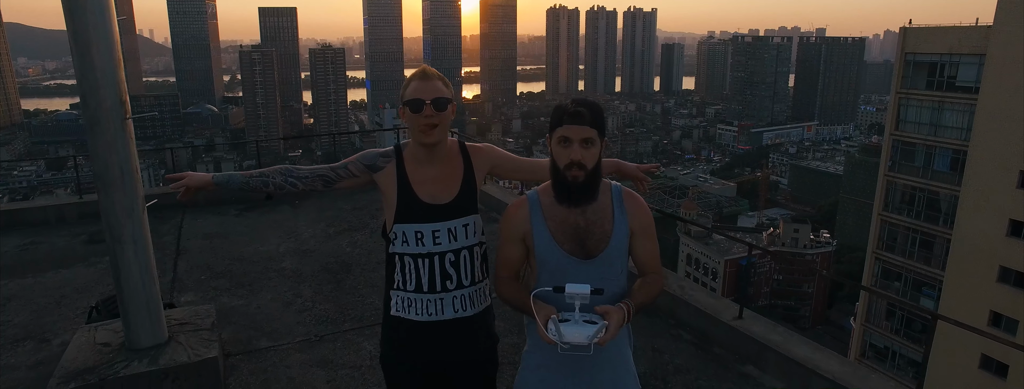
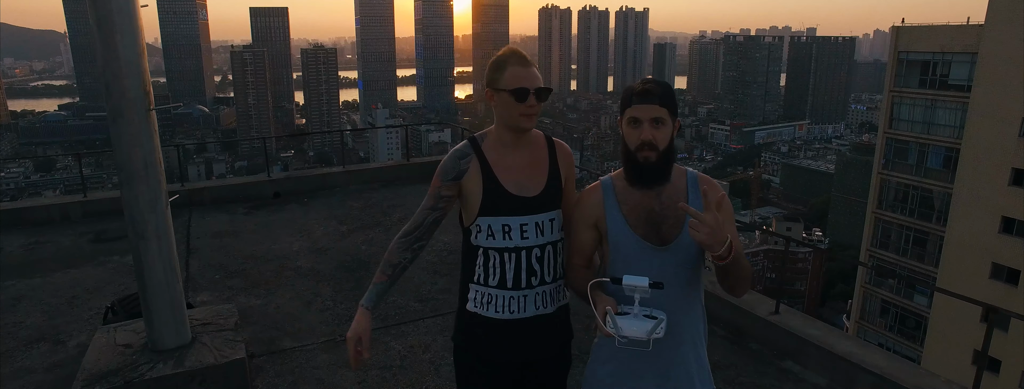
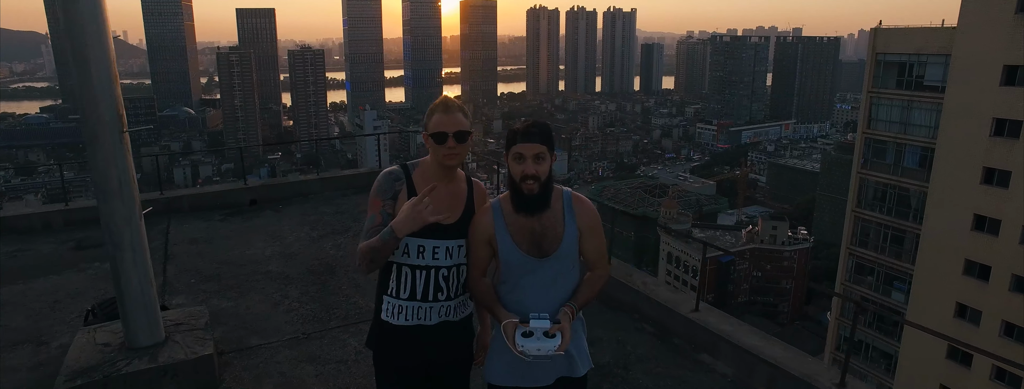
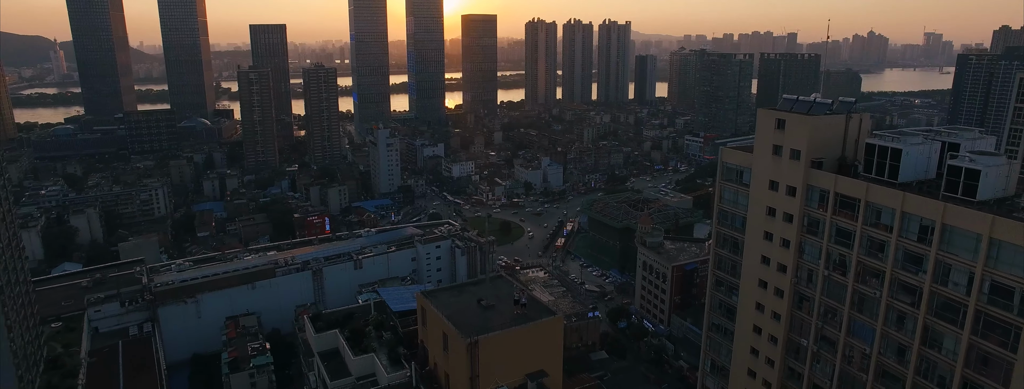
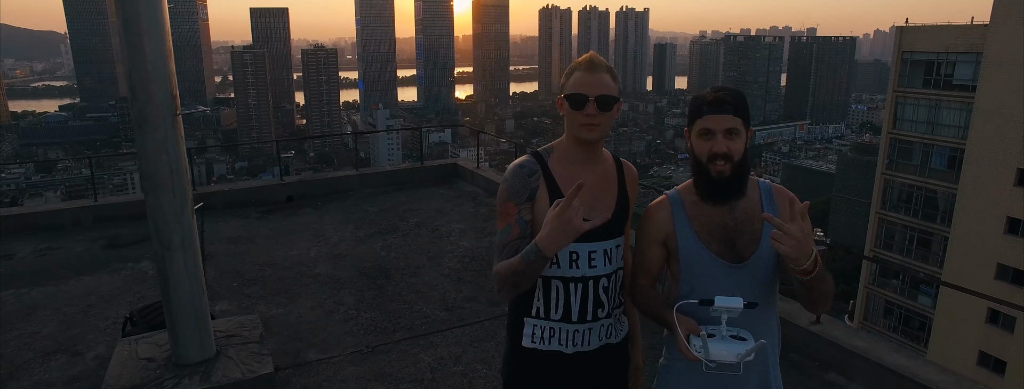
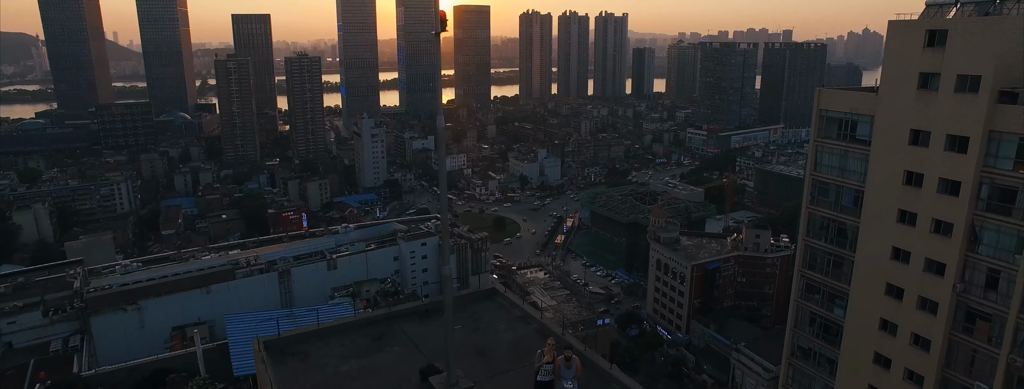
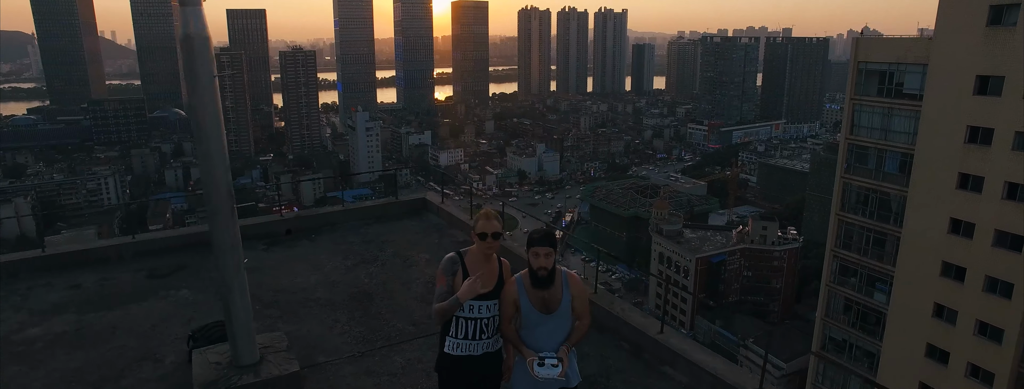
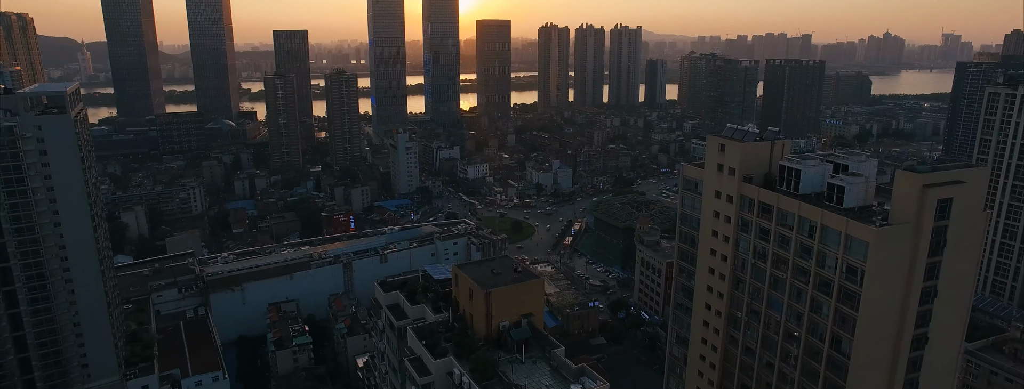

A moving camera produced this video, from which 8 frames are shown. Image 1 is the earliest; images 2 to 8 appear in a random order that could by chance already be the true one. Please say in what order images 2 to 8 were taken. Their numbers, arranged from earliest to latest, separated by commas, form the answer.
2, 5, 3, 7, 6, 4, 8
